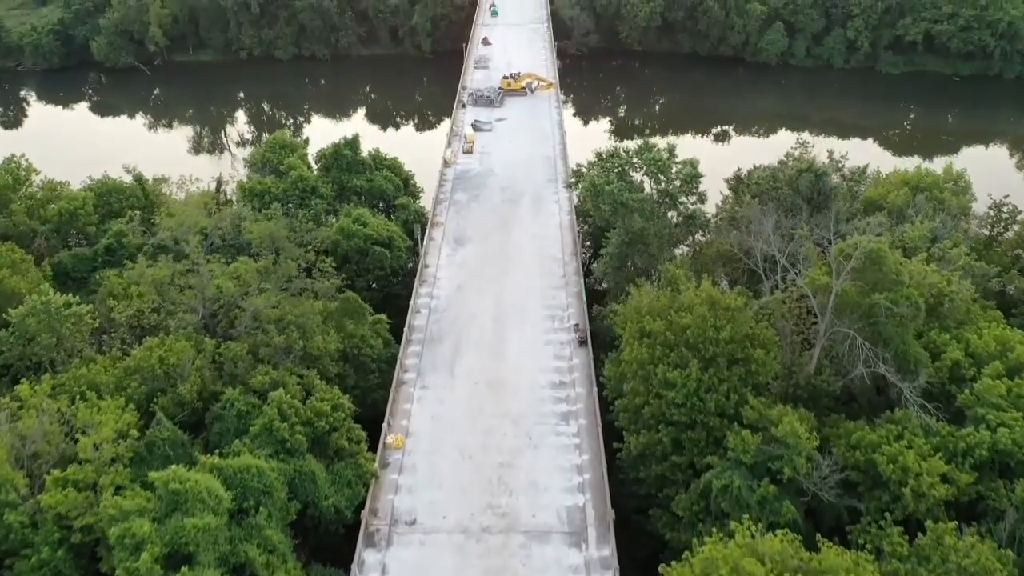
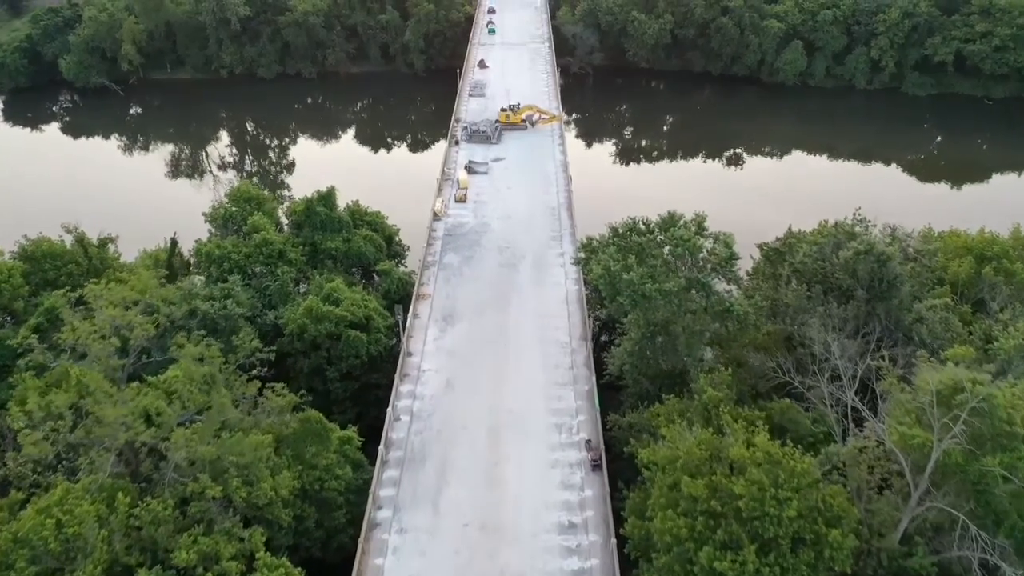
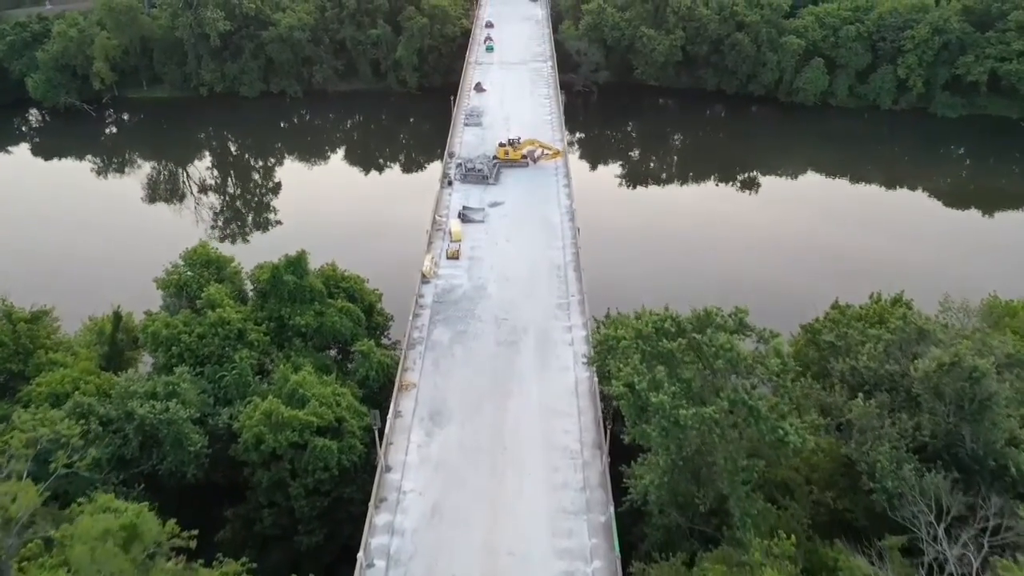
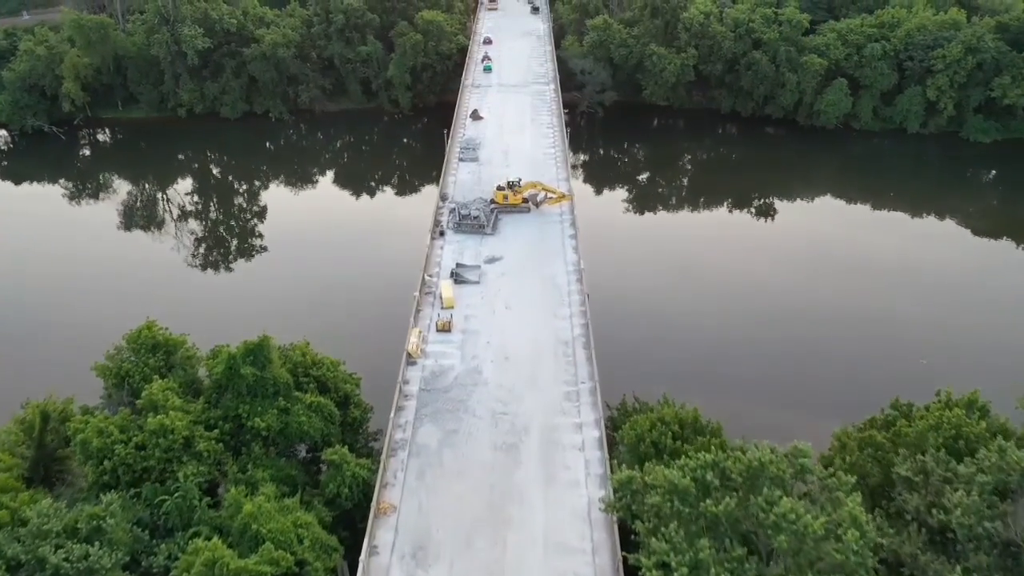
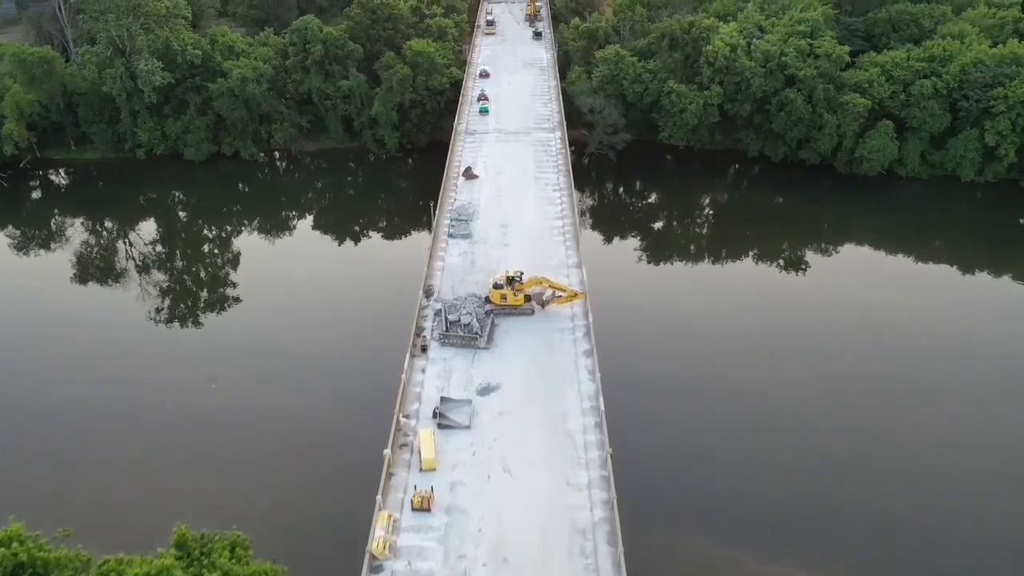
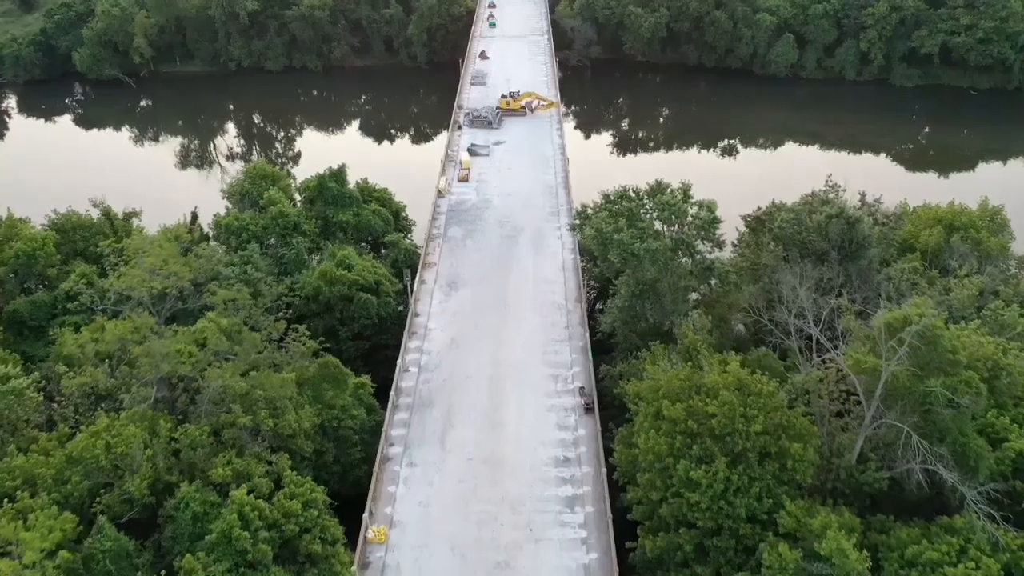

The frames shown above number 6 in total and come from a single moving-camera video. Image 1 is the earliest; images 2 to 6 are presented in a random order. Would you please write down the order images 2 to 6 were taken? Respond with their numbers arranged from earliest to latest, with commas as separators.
6, 2, 3, 4, 5
